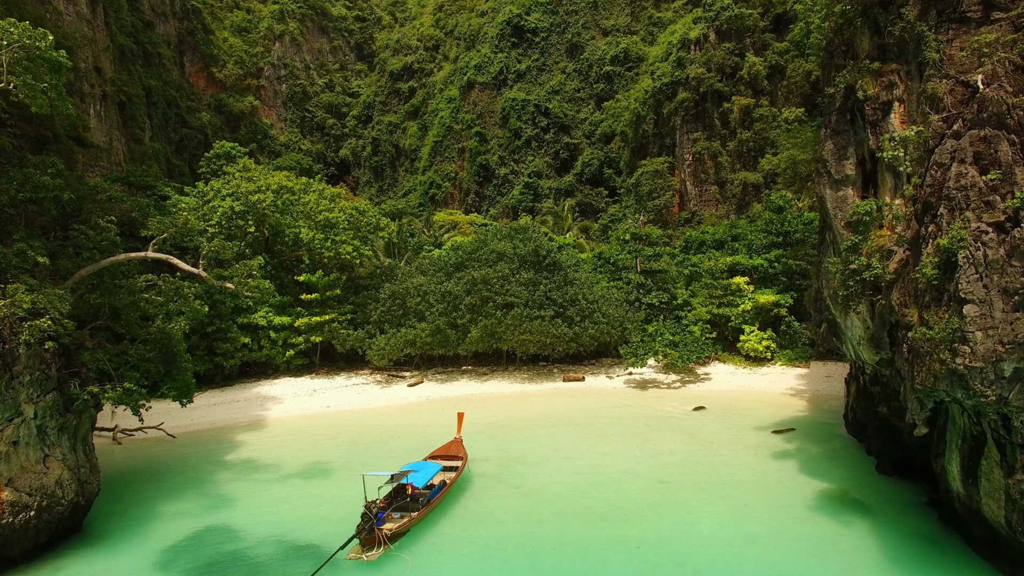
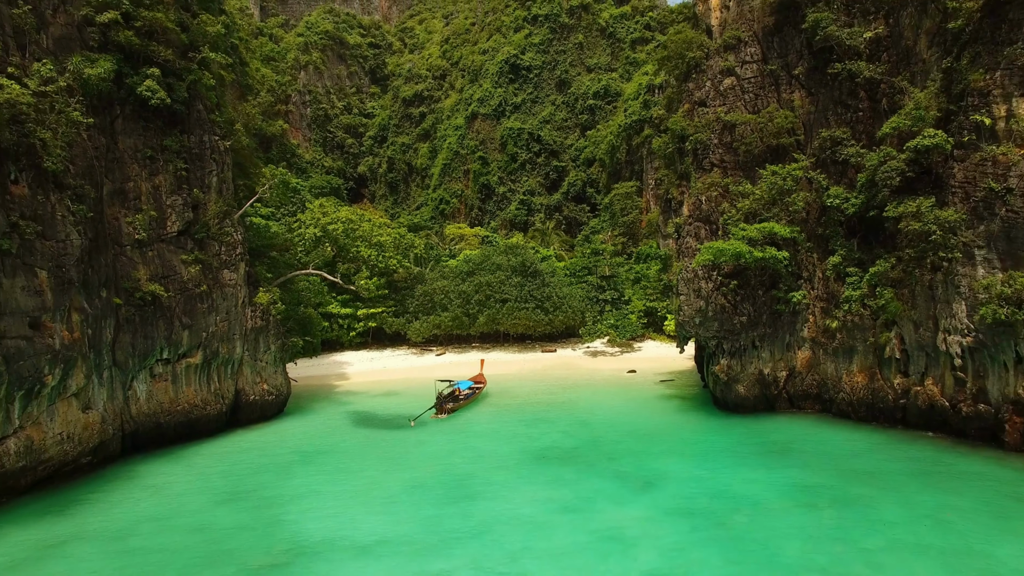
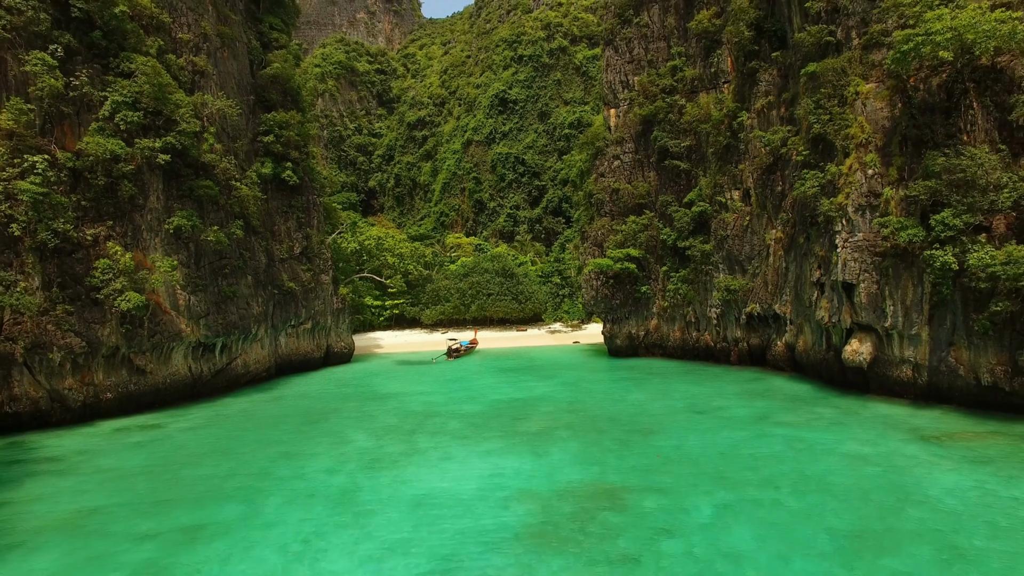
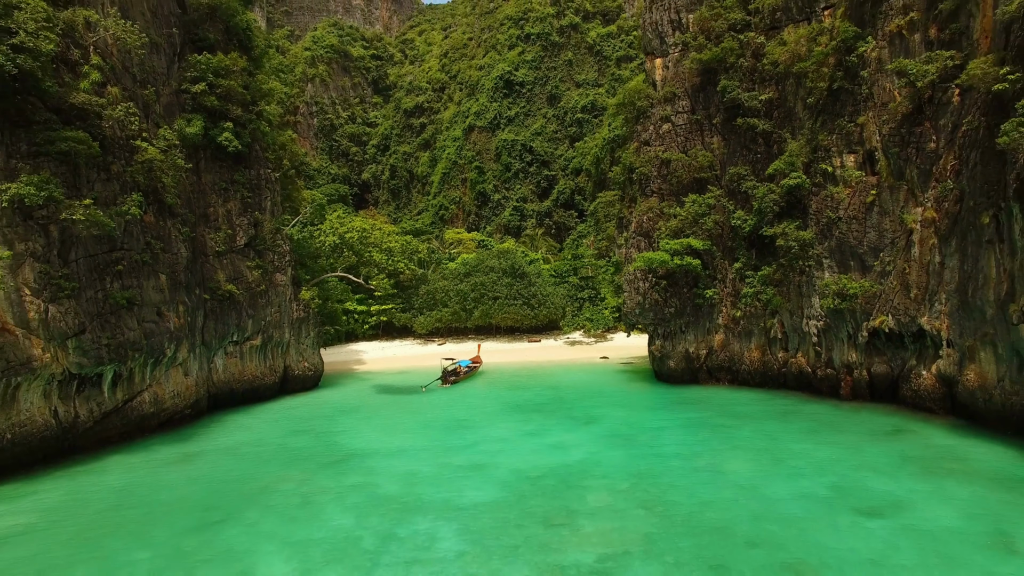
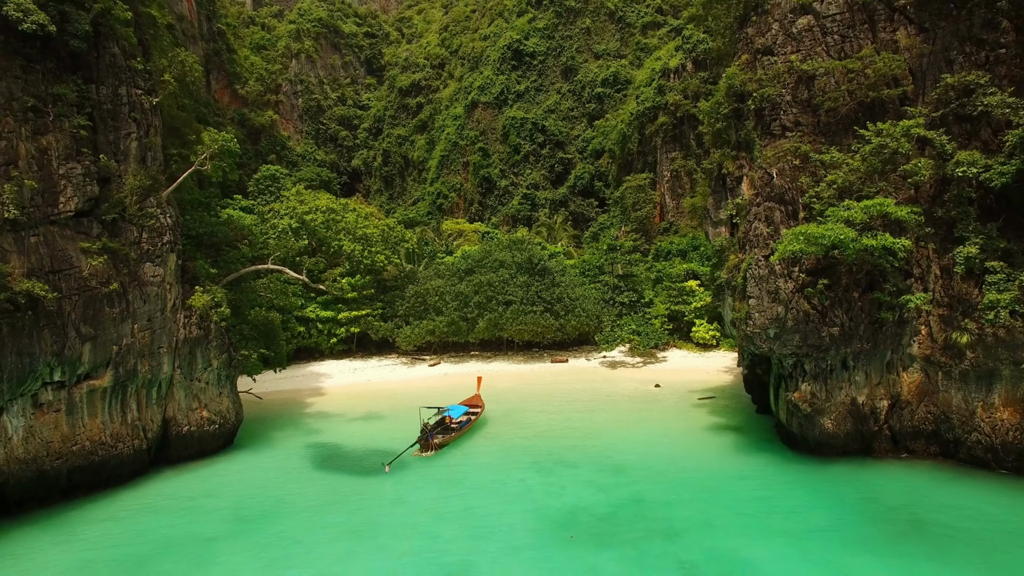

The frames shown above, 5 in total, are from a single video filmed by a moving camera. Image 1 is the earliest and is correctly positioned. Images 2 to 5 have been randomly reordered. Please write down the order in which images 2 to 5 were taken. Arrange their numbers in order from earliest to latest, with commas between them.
5, 2, 4, 3
